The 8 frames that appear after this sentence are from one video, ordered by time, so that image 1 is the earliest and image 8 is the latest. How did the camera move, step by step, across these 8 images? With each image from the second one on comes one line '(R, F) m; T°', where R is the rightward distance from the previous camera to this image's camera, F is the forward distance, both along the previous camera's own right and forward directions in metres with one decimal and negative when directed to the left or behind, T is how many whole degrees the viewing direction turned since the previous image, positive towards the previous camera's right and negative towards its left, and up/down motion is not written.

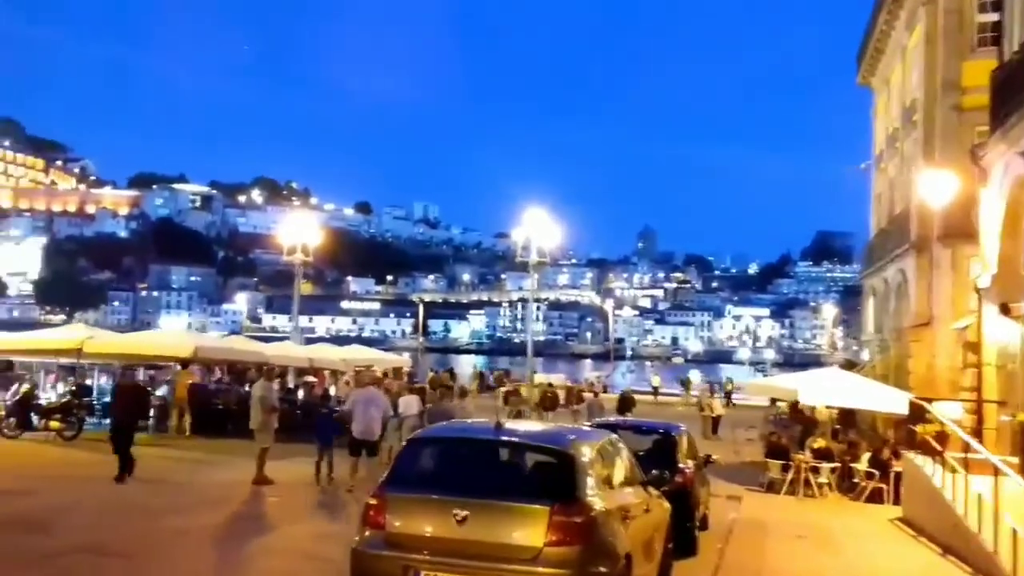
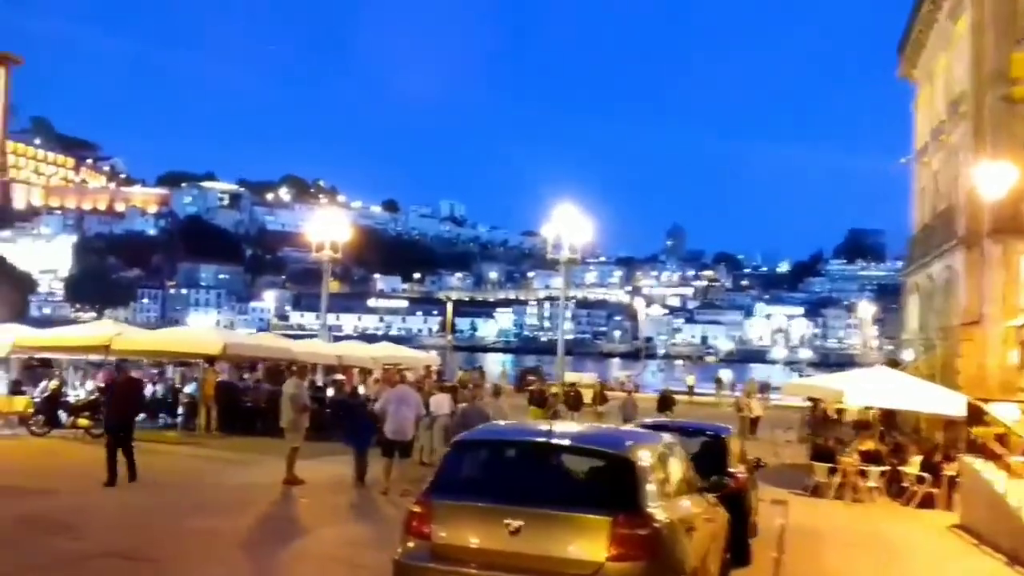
(-0.1, +0.5) m; -1°
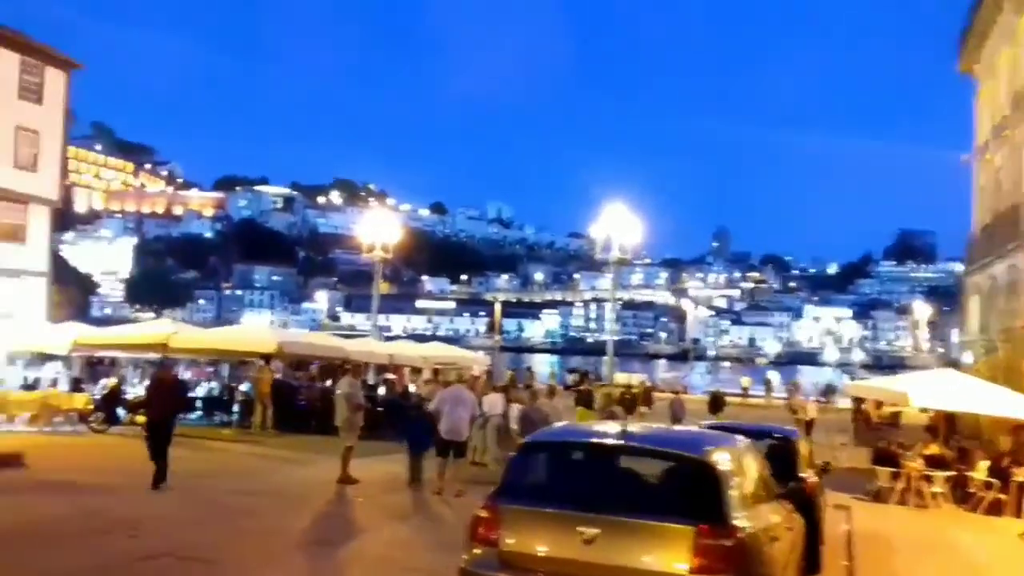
(-0.1, +0.2) m; -2°
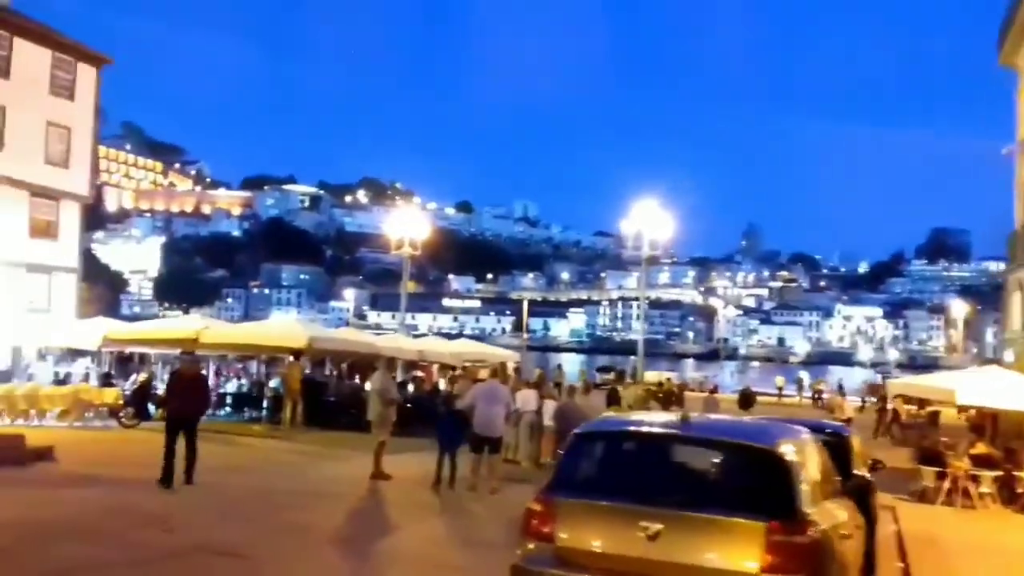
(-0.1, +0.3) m; -1°
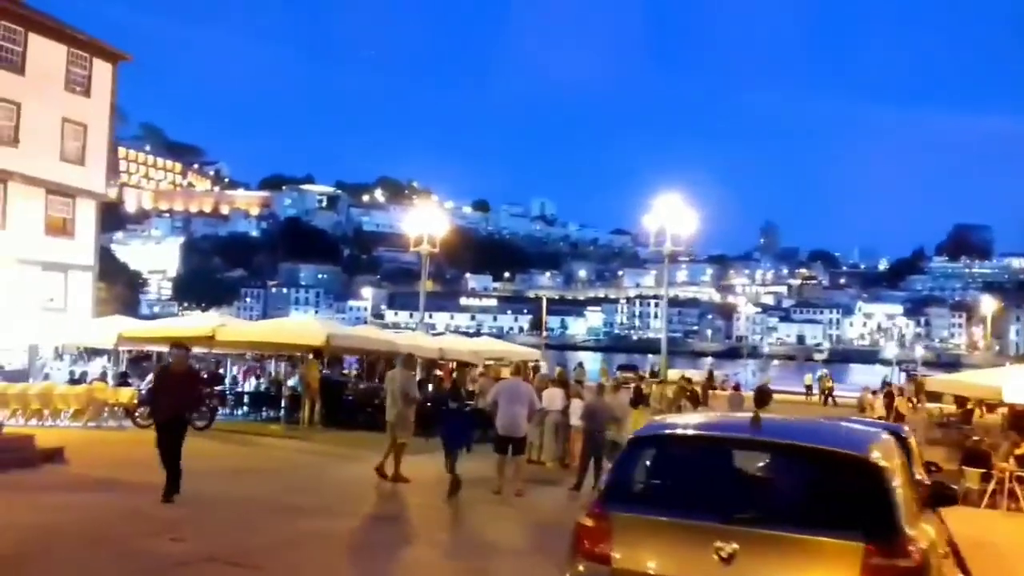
(-0.1, +0.6) m; -1°
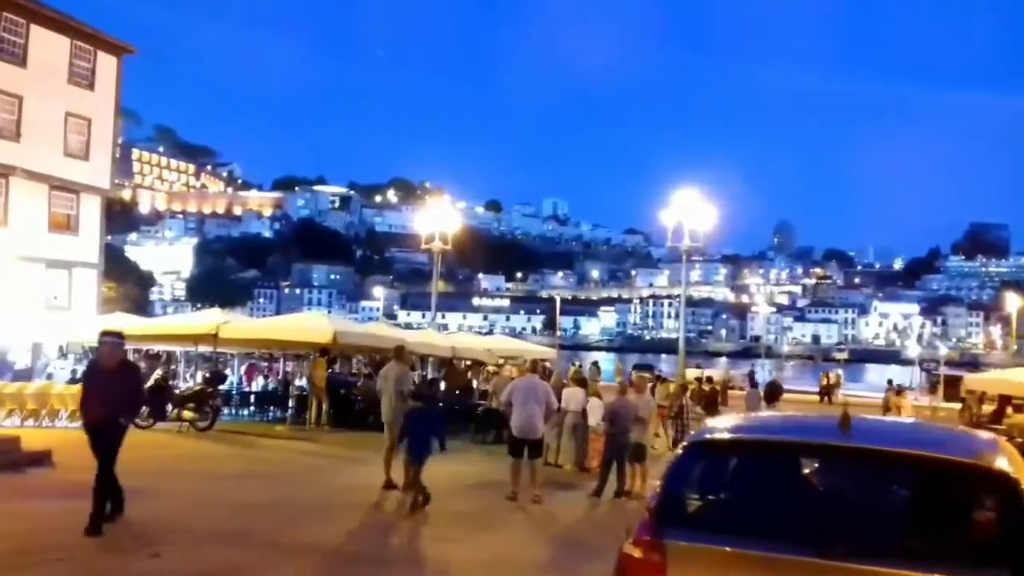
(0.0, +0.9) m; -1°
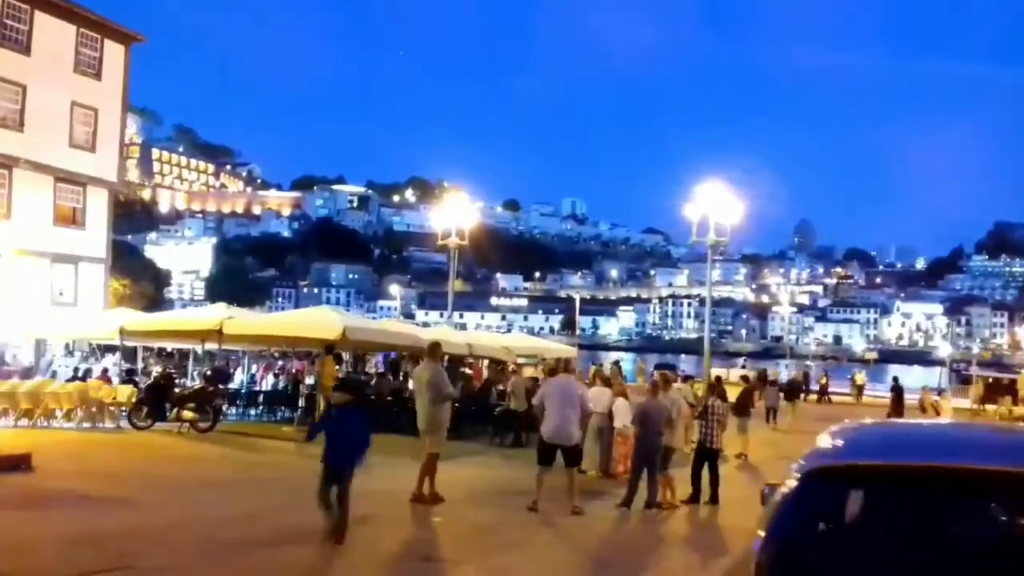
(0.0, +1.2) m; -1°
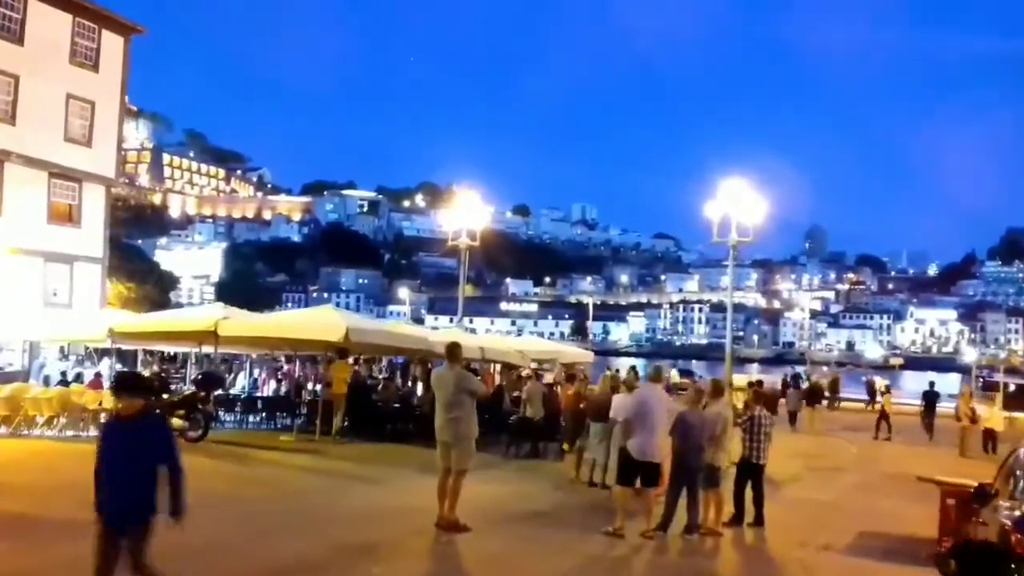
(-0.1, +1.5) m; 0°
